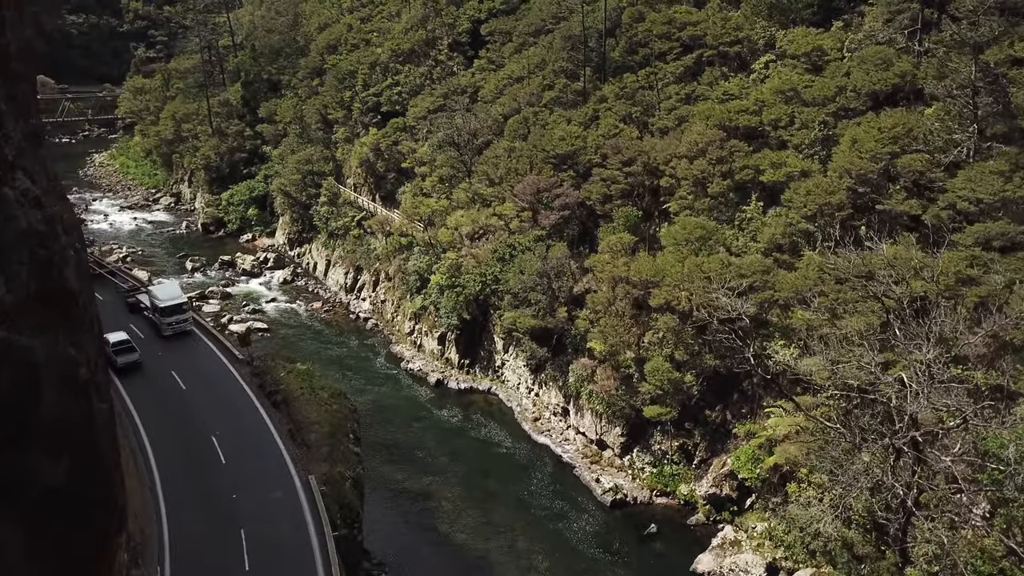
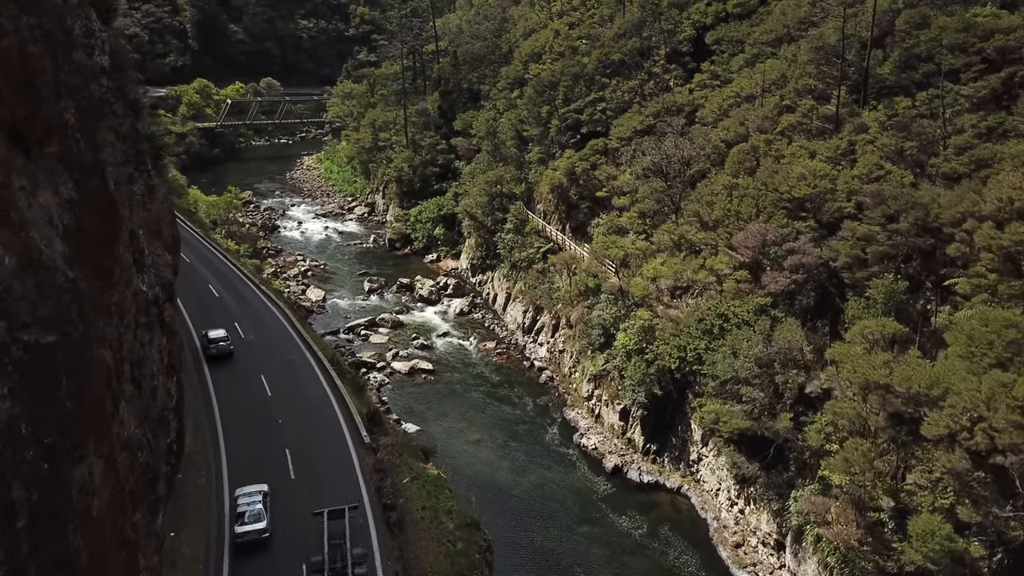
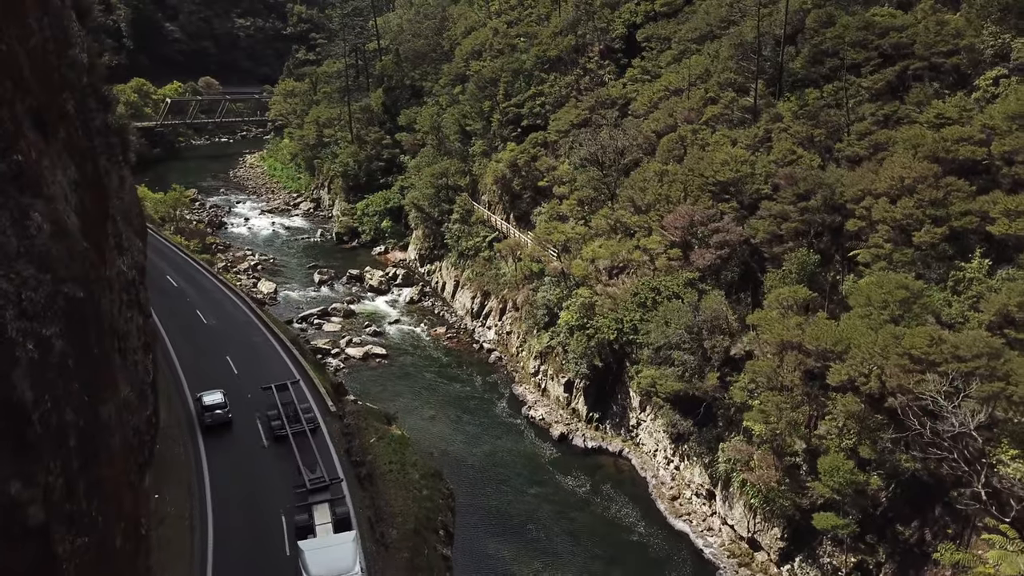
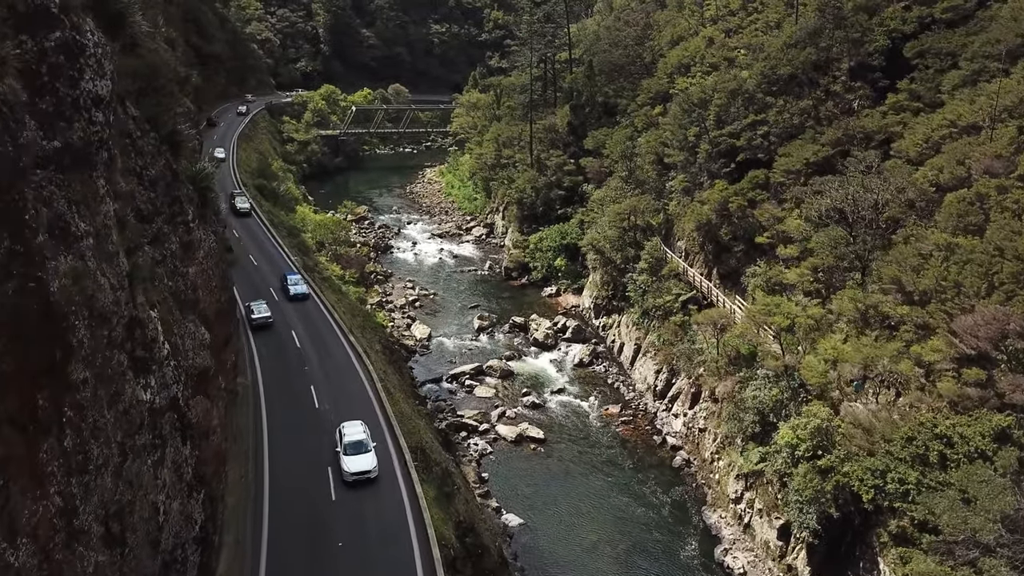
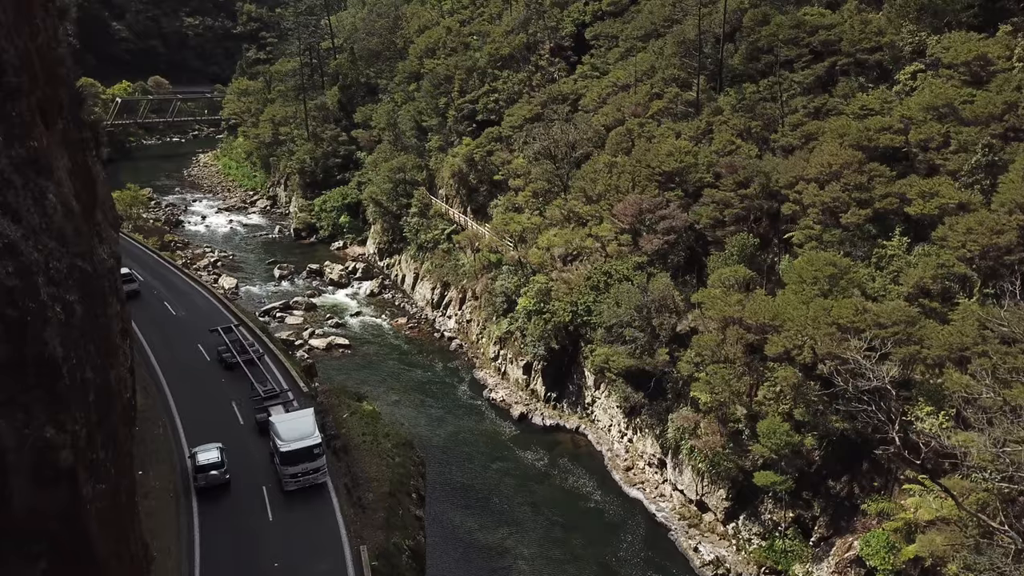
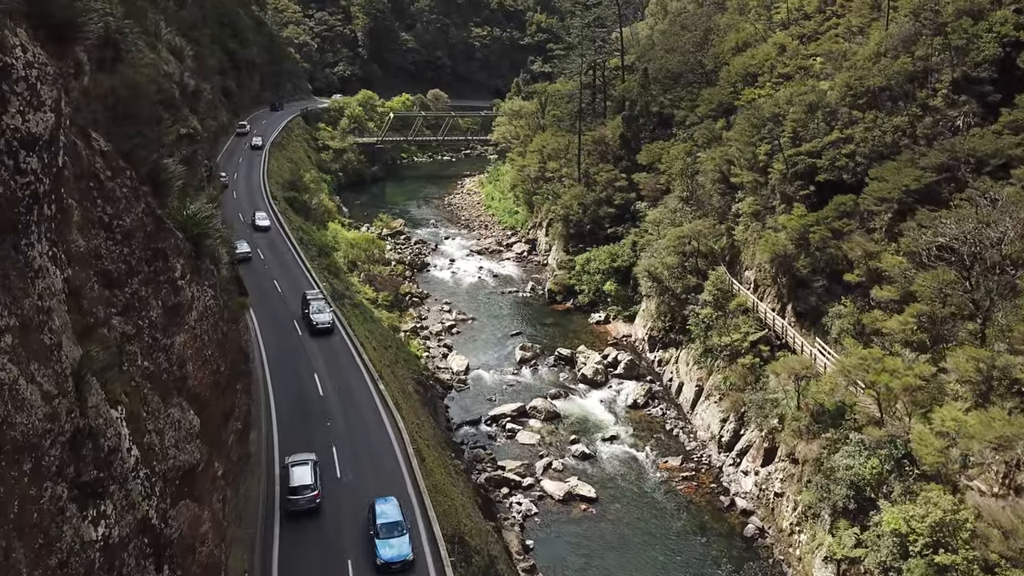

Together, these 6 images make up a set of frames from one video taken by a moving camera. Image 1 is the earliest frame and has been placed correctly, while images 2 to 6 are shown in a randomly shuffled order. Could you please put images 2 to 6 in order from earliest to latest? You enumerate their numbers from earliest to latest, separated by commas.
5, 3, 2, 4, 6
